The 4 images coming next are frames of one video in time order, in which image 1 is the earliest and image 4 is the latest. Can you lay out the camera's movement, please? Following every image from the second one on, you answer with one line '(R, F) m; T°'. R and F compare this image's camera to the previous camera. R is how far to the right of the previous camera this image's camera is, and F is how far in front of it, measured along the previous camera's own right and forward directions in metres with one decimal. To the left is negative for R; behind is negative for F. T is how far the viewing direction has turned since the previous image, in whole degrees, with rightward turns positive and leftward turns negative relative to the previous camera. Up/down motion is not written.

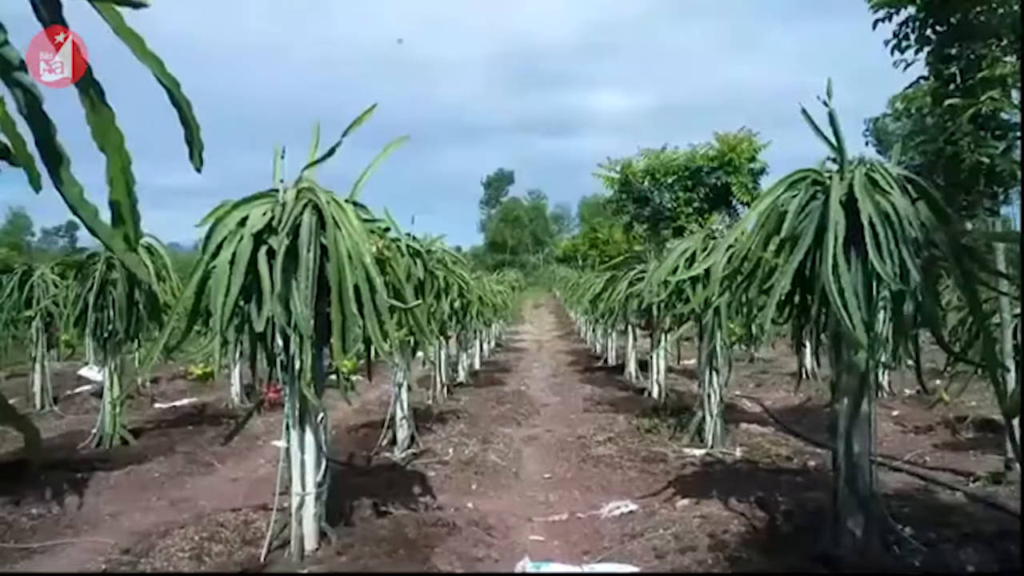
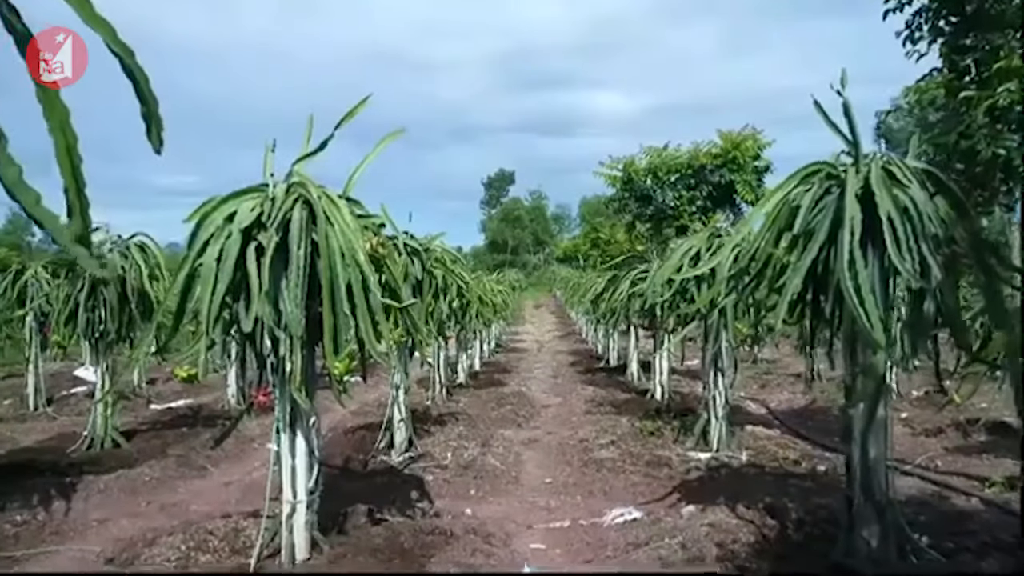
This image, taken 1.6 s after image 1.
(0.0, +0.2) m; 0°
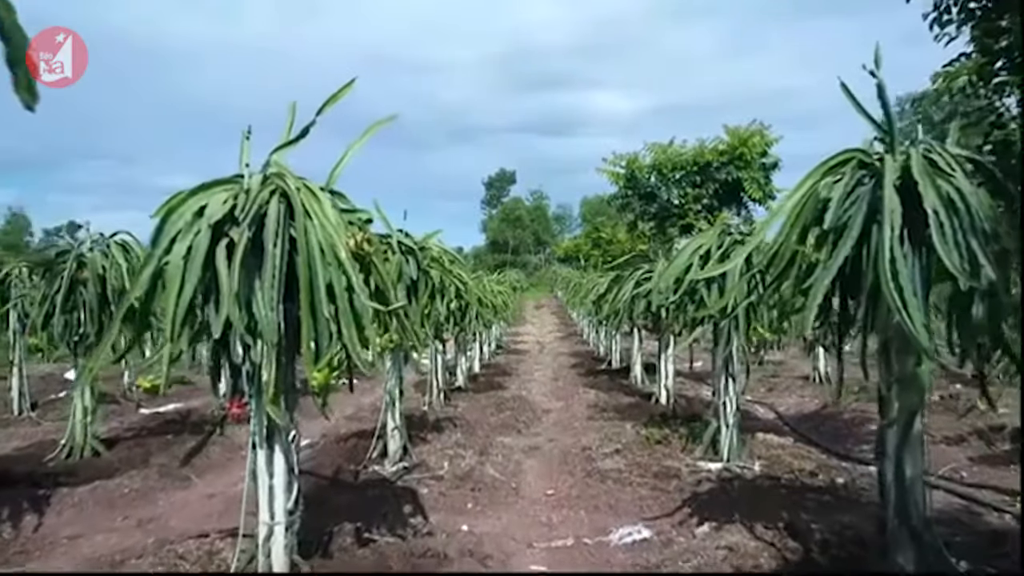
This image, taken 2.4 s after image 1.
(0.0, +0.4) m; 0°
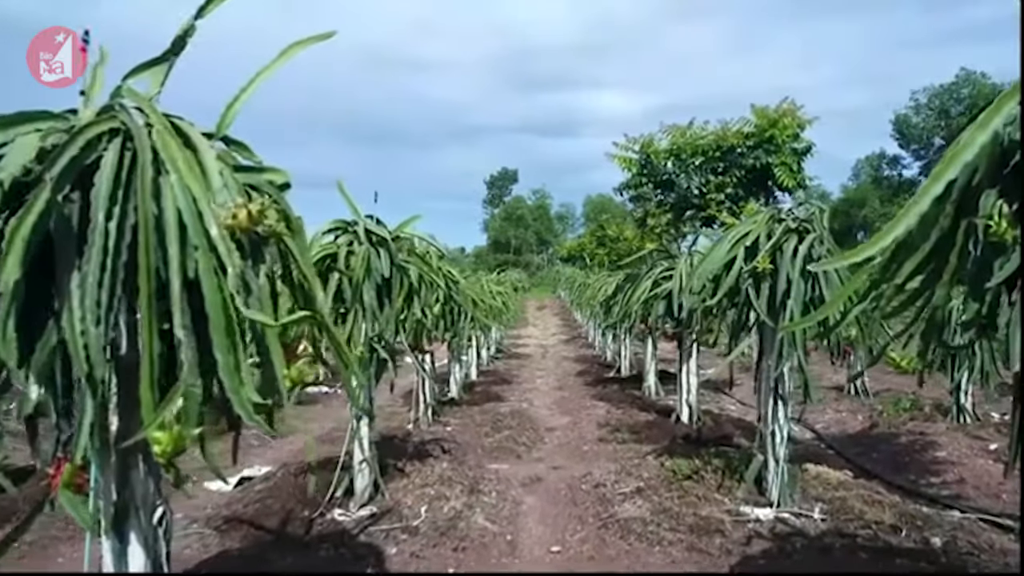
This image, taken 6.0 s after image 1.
(0.0, +1.5) m; 0°
